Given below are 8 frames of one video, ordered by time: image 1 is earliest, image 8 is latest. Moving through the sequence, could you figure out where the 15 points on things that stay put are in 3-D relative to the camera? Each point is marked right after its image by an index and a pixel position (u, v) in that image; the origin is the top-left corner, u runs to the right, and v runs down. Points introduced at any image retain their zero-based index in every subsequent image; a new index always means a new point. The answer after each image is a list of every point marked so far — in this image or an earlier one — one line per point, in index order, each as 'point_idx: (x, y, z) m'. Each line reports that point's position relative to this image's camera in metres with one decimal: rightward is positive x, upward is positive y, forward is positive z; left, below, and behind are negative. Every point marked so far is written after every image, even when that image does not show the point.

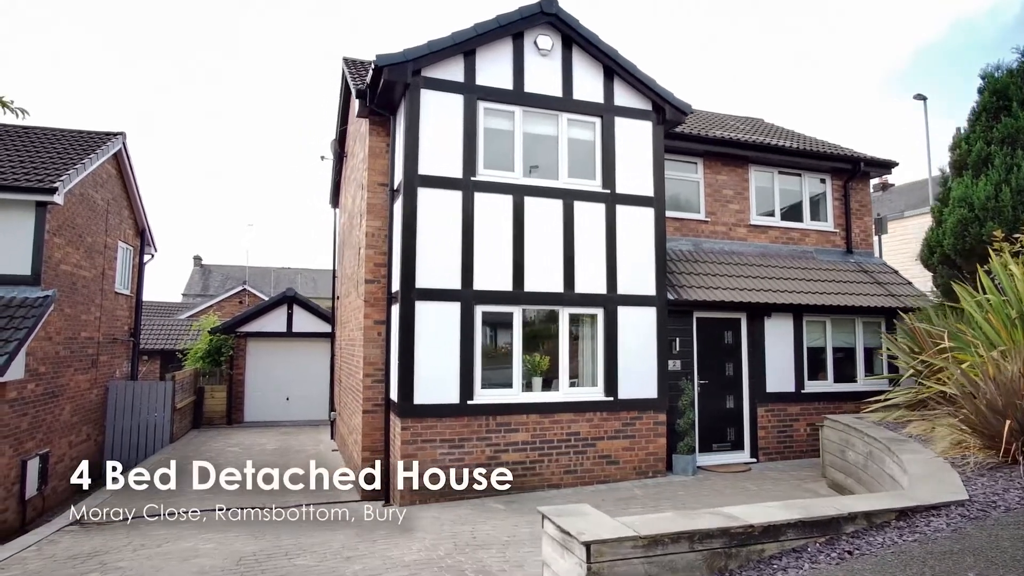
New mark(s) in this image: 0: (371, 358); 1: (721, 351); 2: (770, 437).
0: (-1.9, -0.9, +8.6) m
1: (+3.1, -0.9, +9.6) m
2: (+3.9, -2.3, +9.7) m
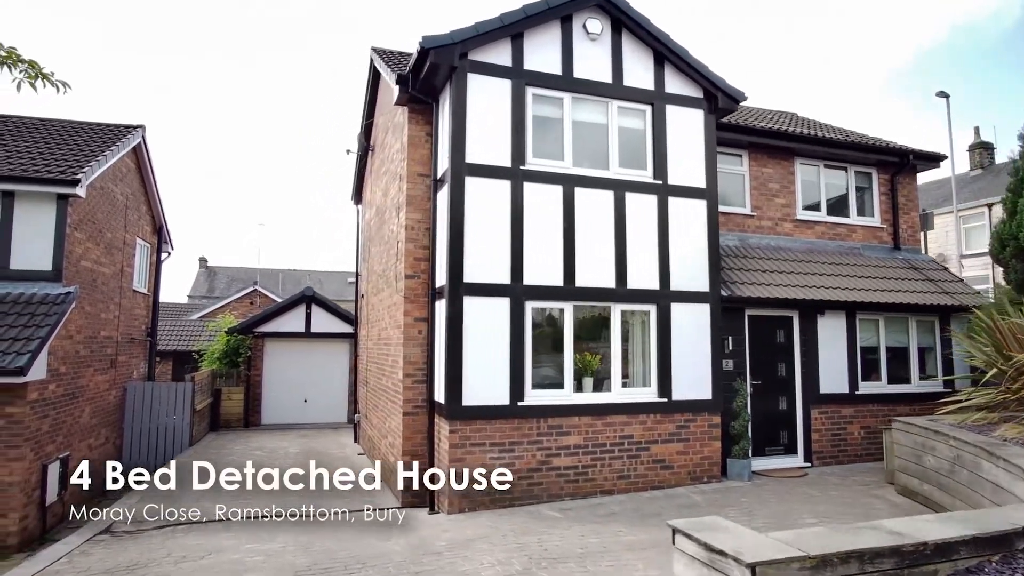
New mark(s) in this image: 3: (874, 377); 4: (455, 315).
0: (-1.3, -0.9, +8.2) m
1: (+3.8, -0.9, +9.2) m
2: (+4.5, -2.2, +9.3) m
3: (+5.6, -1.4, +9.8) m
4: (-0.7, -0.3, +7.3) m
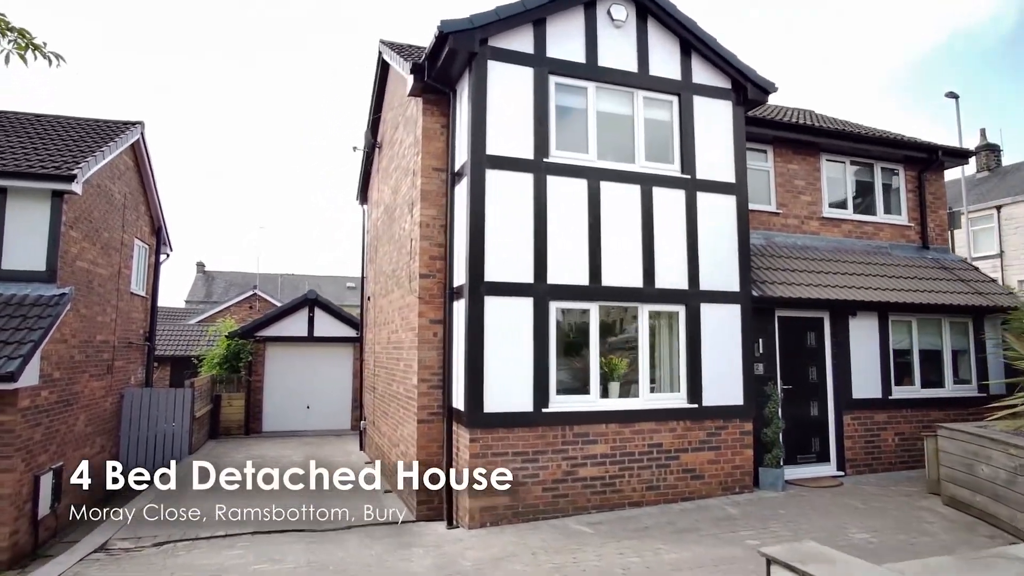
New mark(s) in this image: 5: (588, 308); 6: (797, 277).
0: (-1.0, -0.9, +7.7) m
1: (+4.0, -0.9, +8.7) m
2: (+4.8, -2.2, +8.8) m
3: (+5.8, -1.4, +9.4) m
4: (-0.4, -0.3, +6.8) m
5: (+0.9, -0.2, +7.3) m
6: (+4.0, +0.2, +8.8) m
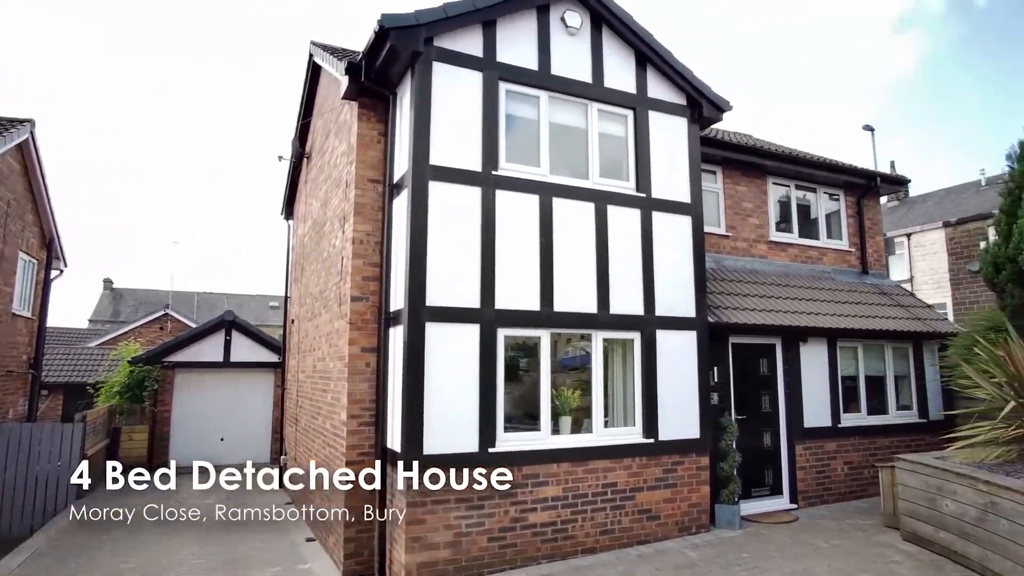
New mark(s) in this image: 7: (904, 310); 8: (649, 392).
0: (-1.7, -1.1, +6.9) m
1: (+3.2, -1.2, +8.4) m
2: (+4.0, -2.6, +8.6) m
3: (+5.0, -1.8, +9.3) m
4: (-0.9, -0.5, +6.1) m
5: (+0.3, -0.5, +6.7) m
6: (+3.2, -0.2, +8.6) m
7: (+6.2, -0.4, +10.0) m
8: (+1.5, -1.2, +7.1) m
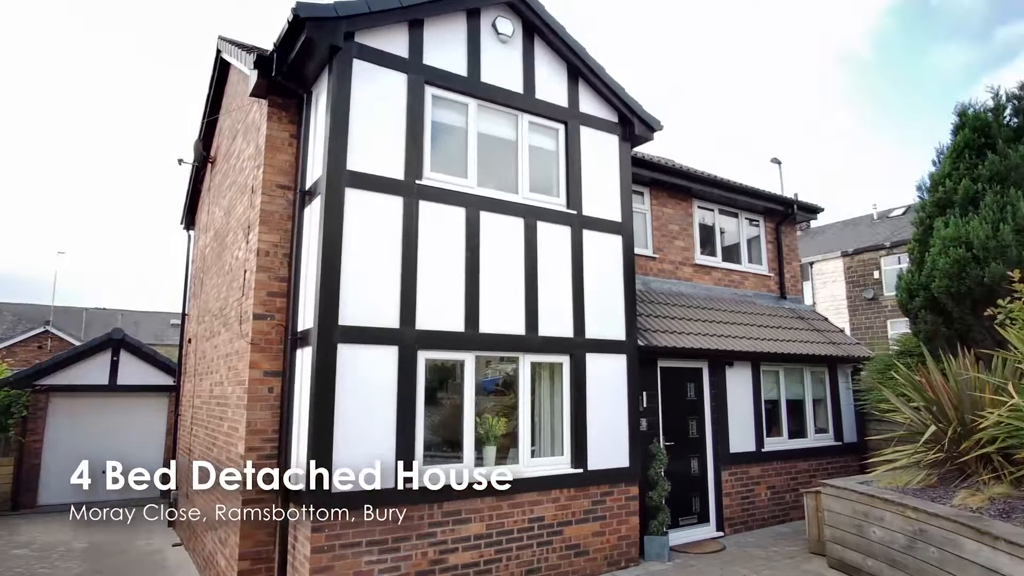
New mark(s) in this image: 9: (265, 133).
0: (-2.4, -1.3, +6.1) m
1: (+2.2, -1.5, +8.3) m
2: (+3.0, -2.9, +8.4) m
3: (+3.9, -2.1, +9.3) m
4: (-1.6, -0.7, +5.4) m
5: (-0.5, -0.7, +6.2) m
6: (+2.2, -0.5, +8.4) m
7: (+4.9, -0.8, +10.2) m
8: (+0.7, -1.4, +6.7) m
9: (-2.6, +1.6, +6.6) m
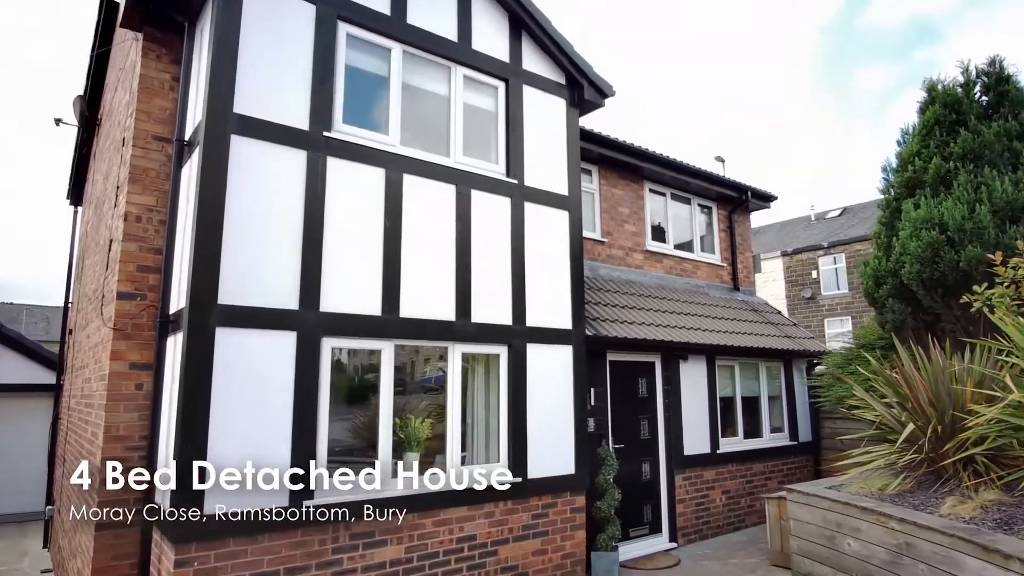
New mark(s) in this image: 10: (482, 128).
0: (-3.0, -1.1, +4.9) m
1: (+1.4, -1.4, +7.4) m
2: (+2.1, -2.7, +7.7) m
3: (+3.0, -2.0, +8.6) m
4: (-2.1, -0.5, +4.3) m
5: (-1.1, -0.5, +5.1) m
6: (+1.4, -0.3, +7.6) m
7: (+4.0, -0.6, +9.6) m
8: (0.0, -1.2, +5.8) m
9: (-3.2, +1.8, +5.4) m
10: (-0.3, +1.6, +6.3) m
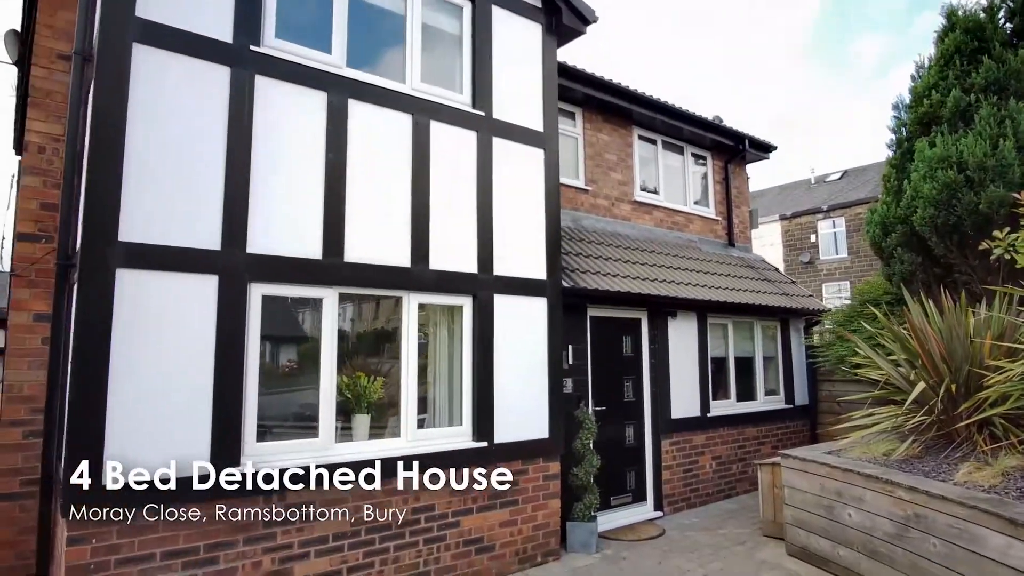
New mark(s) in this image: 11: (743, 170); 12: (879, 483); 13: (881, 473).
0: (-3.3, -0.7, +4.3) m
1: (+1.1, -0.8, +6.9) m
2: (+1.8, -2.2, +7.2) m
3: (+2.7, -1.4, +8.1) m
4: (-2.4, -0.1, +3.7) m
5: (-1.4, -0.1, +4.5) m
6: (+1.1, +0.2, +7.0) m
7: (+3.7, 0.0, +9.0) m
8: (-0.2, -0.7, +5.2) m
9: (-3.5, +2.3, +4.7) m
10: (-0.6, +2.1, +5.5) m
11: (+3.7, +1.9, +10.3) m
12: (+2.6, -1.4, +4.5) m
13: (+2.6, -1.3, +4.6) m
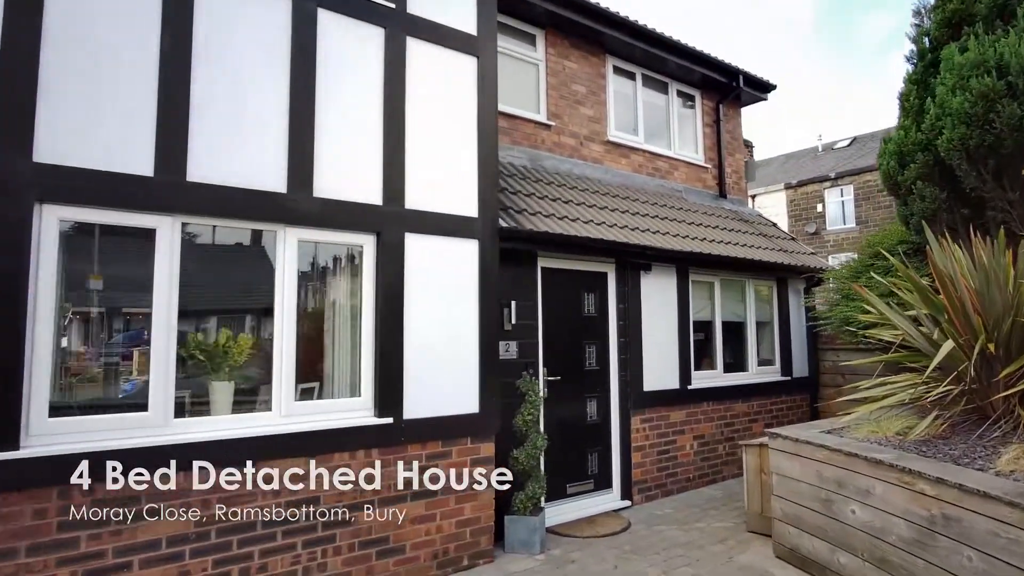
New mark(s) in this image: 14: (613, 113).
0: (-3.9, -0.3, +3.2) m
1: (+0.6, -0.3, +5.8) m
2: (+1.3, -1.7, +6.1) m
3: (+2.1, -0.8, +7.0) m
4: (-3.0, +0.3, +2.6) m
5: (-1.9, +0.3, +3.4) m
6: (+0.5, +0.7, +5.8) m
7: (+3.2, +0.6, +7.9) m
8: (-0.8, -0.3, +4.1) m
9: (-4.0, +2.6, +3.5) m
10: (-1.1, +2.5, +4.4) m
11: (+3.2, +2.5, +9.1) m
12: (+2.0, -1.0, +3.4) m
13: (+2.1, -0.9, +3.5) m
14: (+1.2, +2.1, +7.6) m
